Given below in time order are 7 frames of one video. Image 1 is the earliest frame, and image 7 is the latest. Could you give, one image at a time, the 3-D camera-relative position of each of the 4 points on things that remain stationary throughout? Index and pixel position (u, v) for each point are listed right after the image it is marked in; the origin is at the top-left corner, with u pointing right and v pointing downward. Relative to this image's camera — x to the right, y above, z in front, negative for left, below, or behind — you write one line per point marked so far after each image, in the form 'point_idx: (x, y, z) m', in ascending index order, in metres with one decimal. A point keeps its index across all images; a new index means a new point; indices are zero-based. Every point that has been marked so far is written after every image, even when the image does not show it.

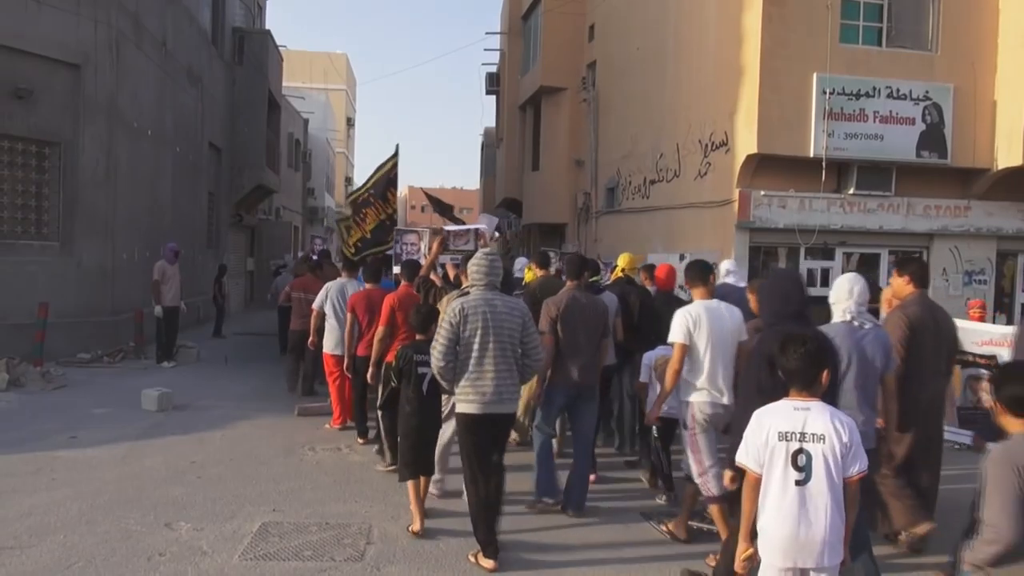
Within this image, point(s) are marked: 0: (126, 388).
0: (-5.9, -1.5, +13.6) m
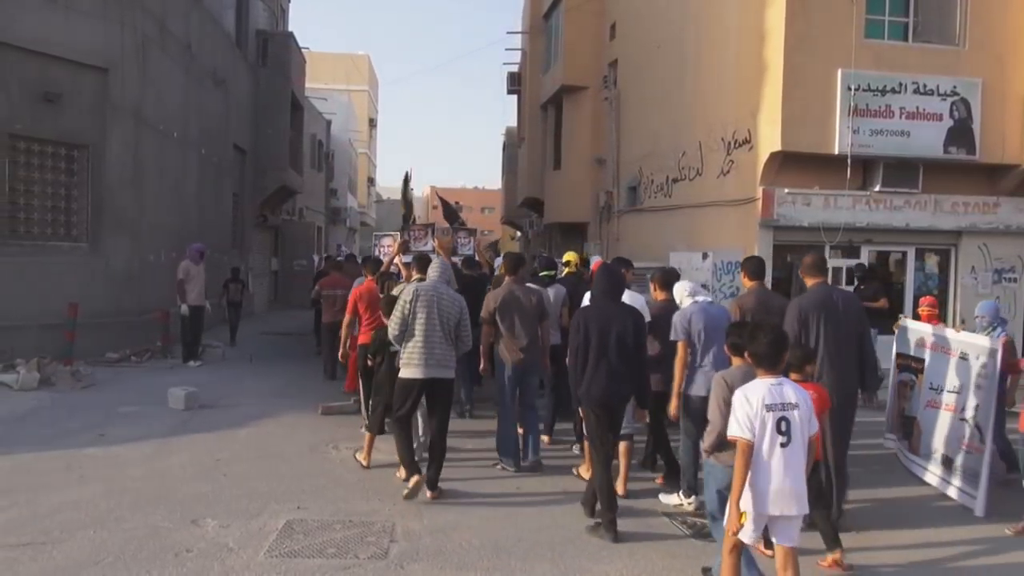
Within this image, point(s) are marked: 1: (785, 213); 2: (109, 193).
0: (-5.6, -1.5, +13.8) m
1: (+4.7, +1.3, +14.8) m
2: (-6.7, +1.6, +14.4) m
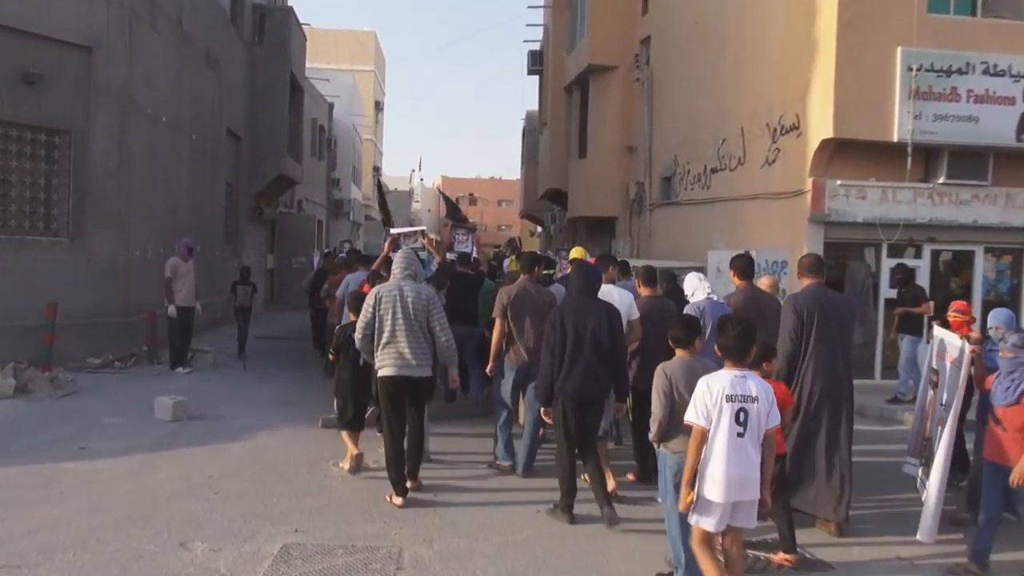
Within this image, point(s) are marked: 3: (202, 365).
0: (-5.3, -1.5, +12.5) m
1: (+5.0, +1.2, +13.3) m
2: (-6.4, +1.6, +13.2) m
3: (-5.1, -1.3, +14.2) m
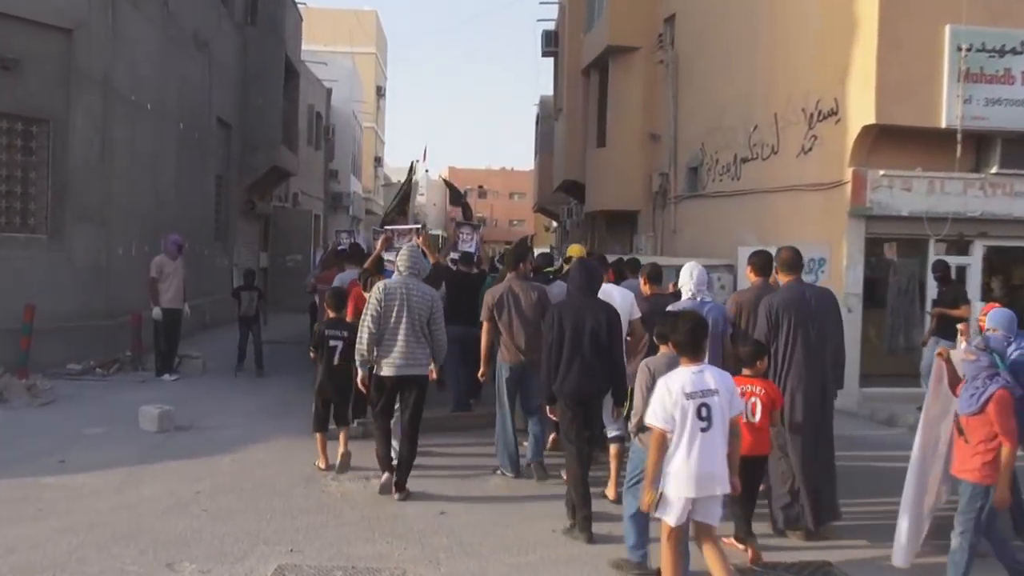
0: (-5.1, -1.5, +11.5) m
1: (+5.1, +1.2, +12.1) m
2: (-6.2, +1.6, +12.3) m
3: (-4.9, -1.3, +13.2) m
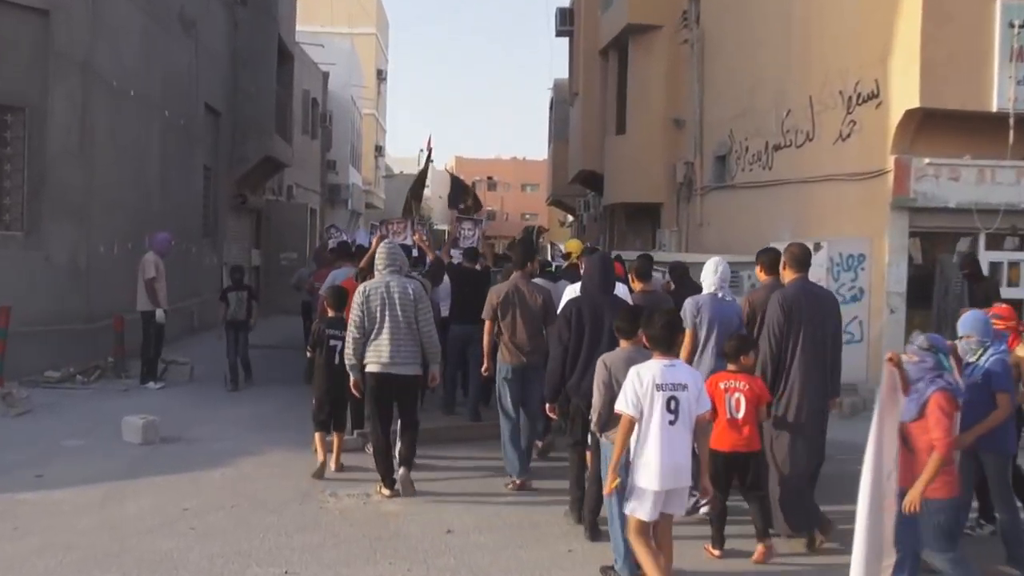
0: (-5.0, -1.5, +10.6) m
1: (+5.3, +1.3, +11.1) m
2: (-6.0, +1.6, +11.4) m
3: (-4.7, -1.3, +12.3) m
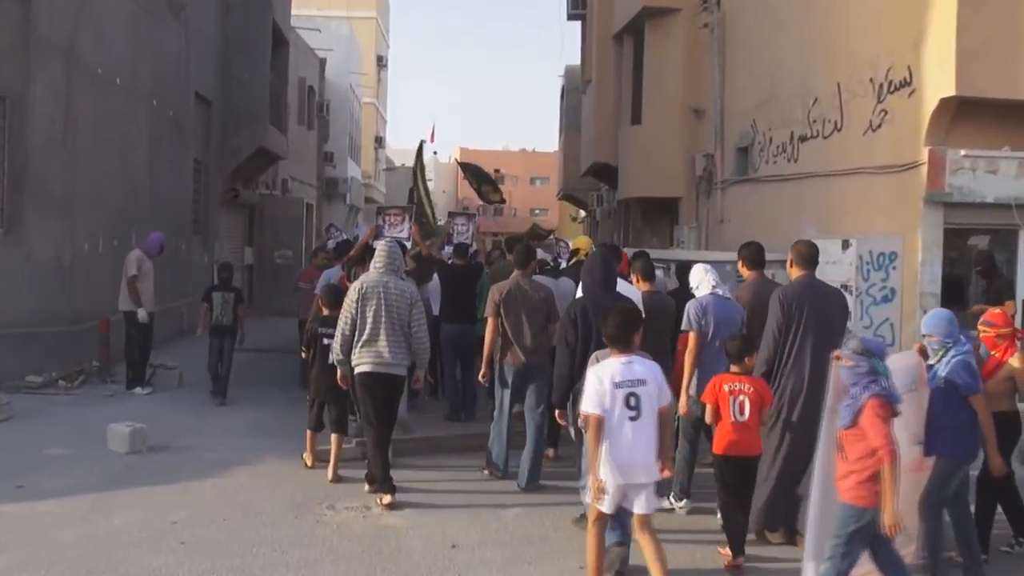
0: (-4.9, -1.5, +10.0) m
1: (+5.4, +1.3, +10.4) m
2: (-5.9, +1.6, +10.8) m
3: (-4.6, -1.3, +11.6) m
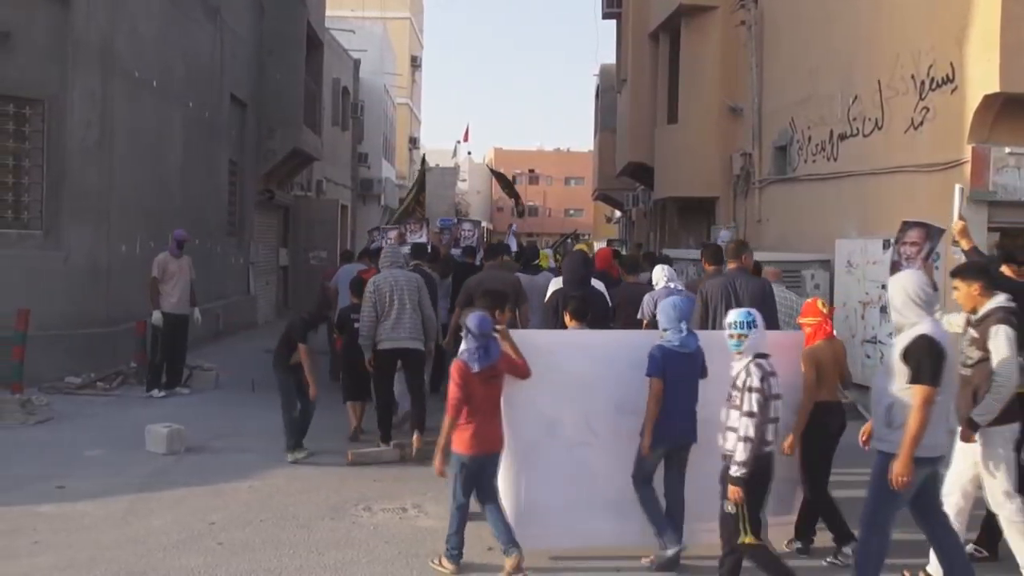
0: (-4.5, -1.6, +10.0) m
1: (+5.8, +1.2, +10.2) m
2: (-5.5, +1.6, +10.9) m
3: (-4.1, -1.3, +11.7) m
